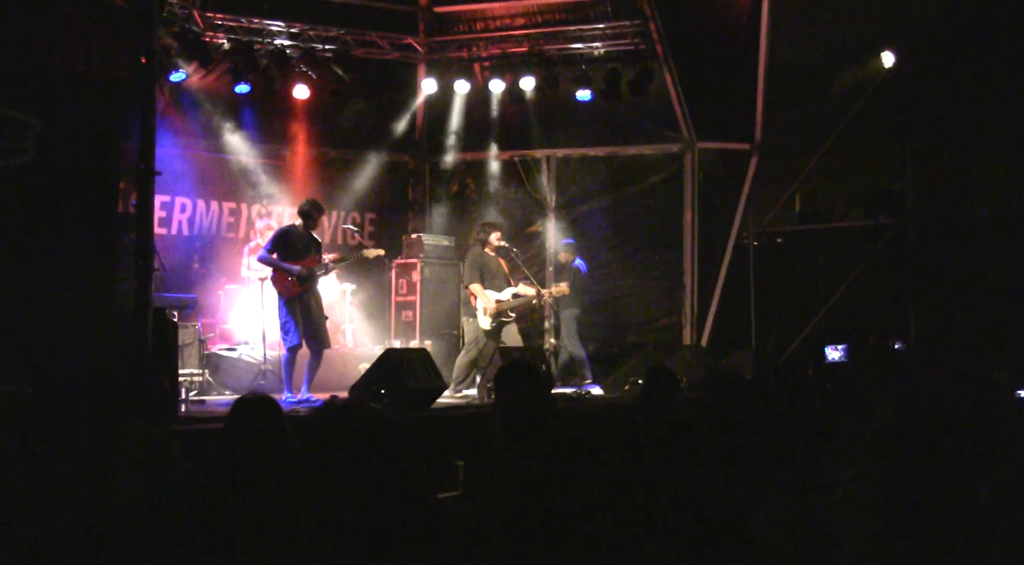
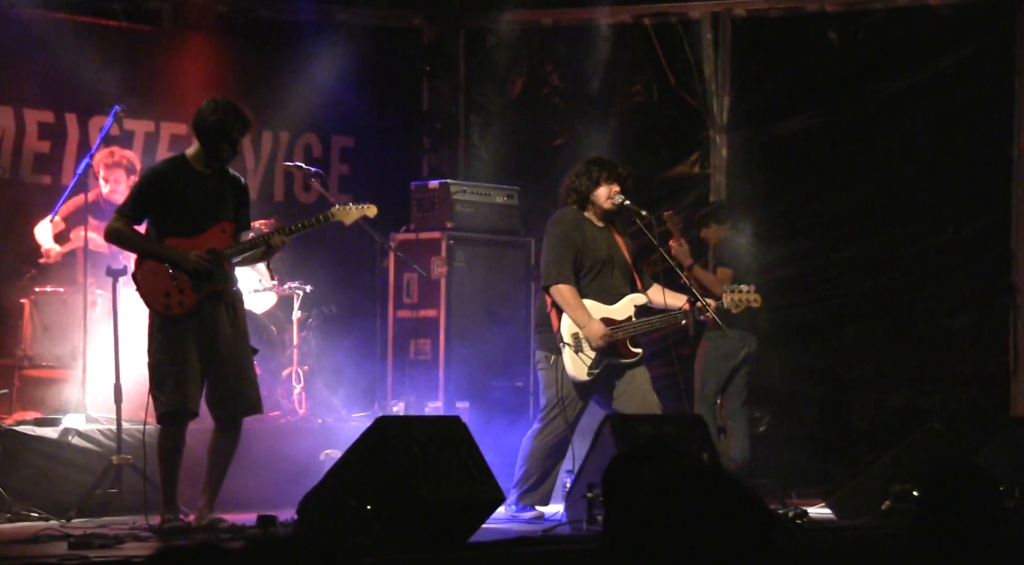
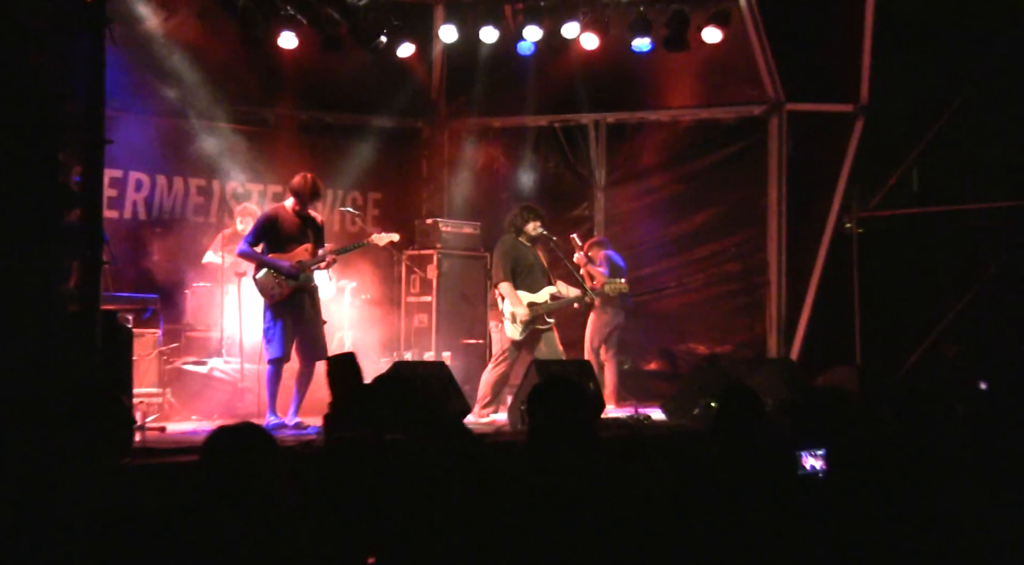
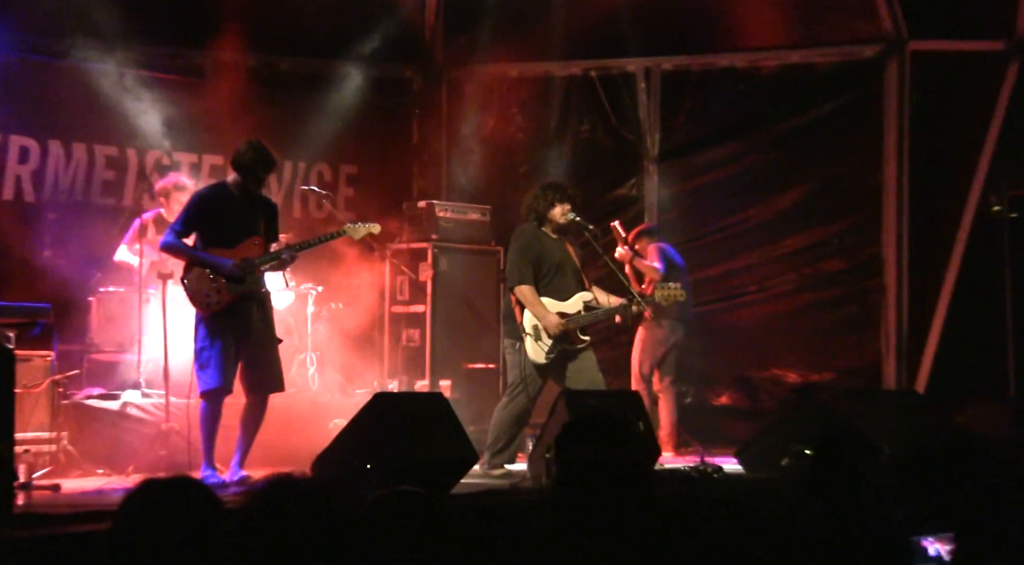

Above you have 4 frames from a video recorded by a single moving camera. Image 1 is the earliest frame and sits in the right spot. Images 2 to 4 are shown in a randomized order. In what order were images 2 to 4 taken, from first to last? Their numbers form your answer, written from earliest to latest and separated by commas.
3, 4, 2
